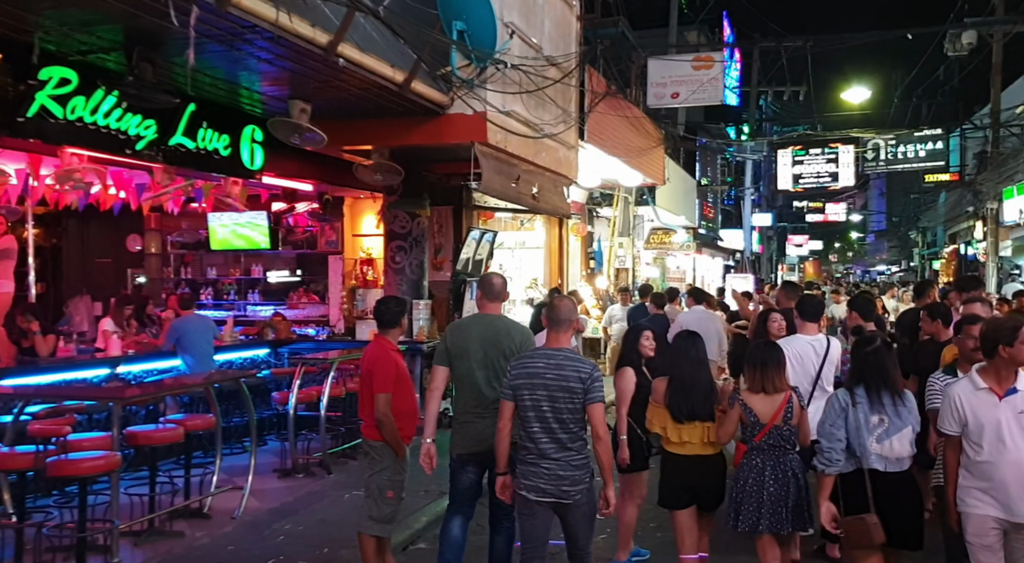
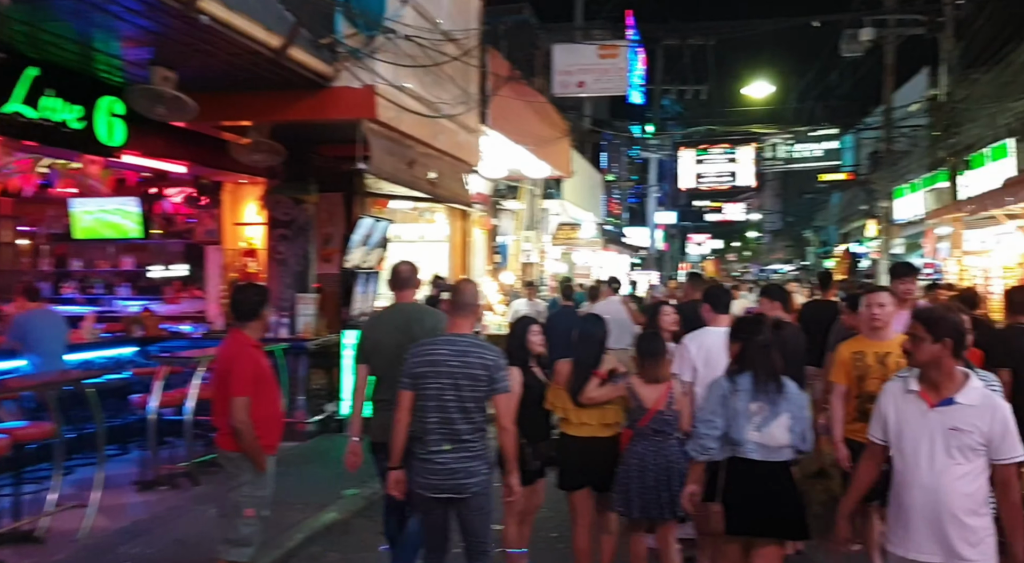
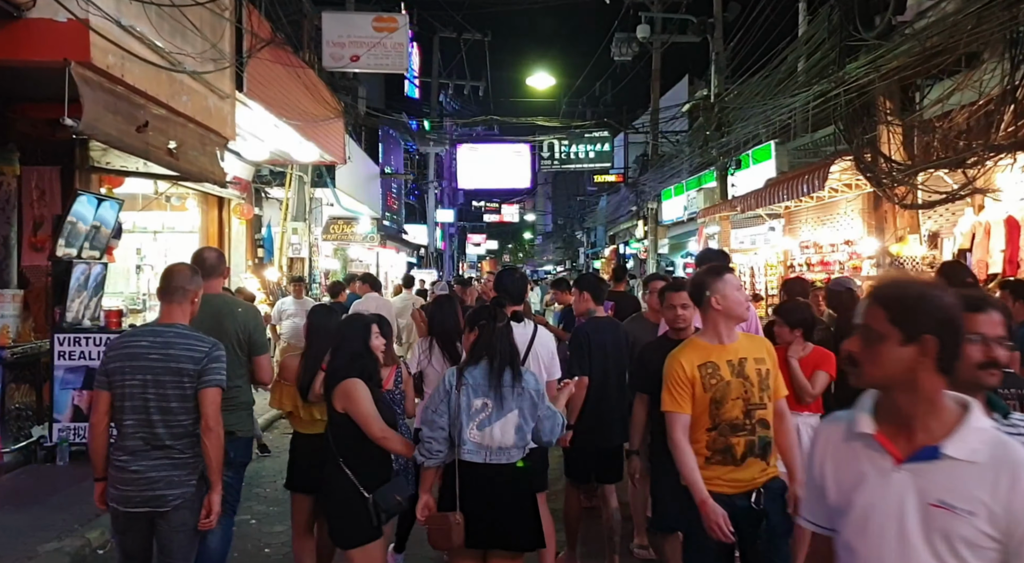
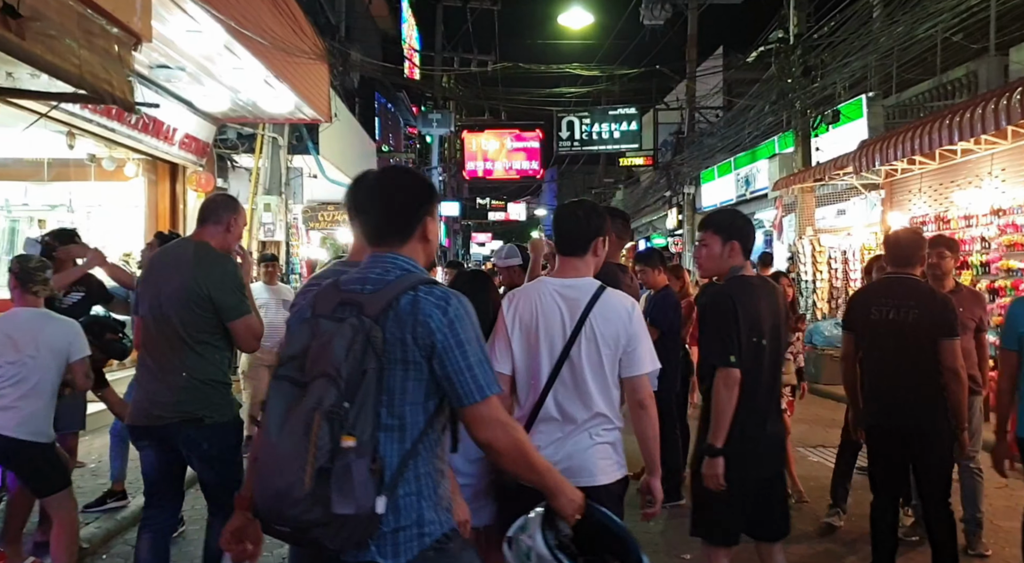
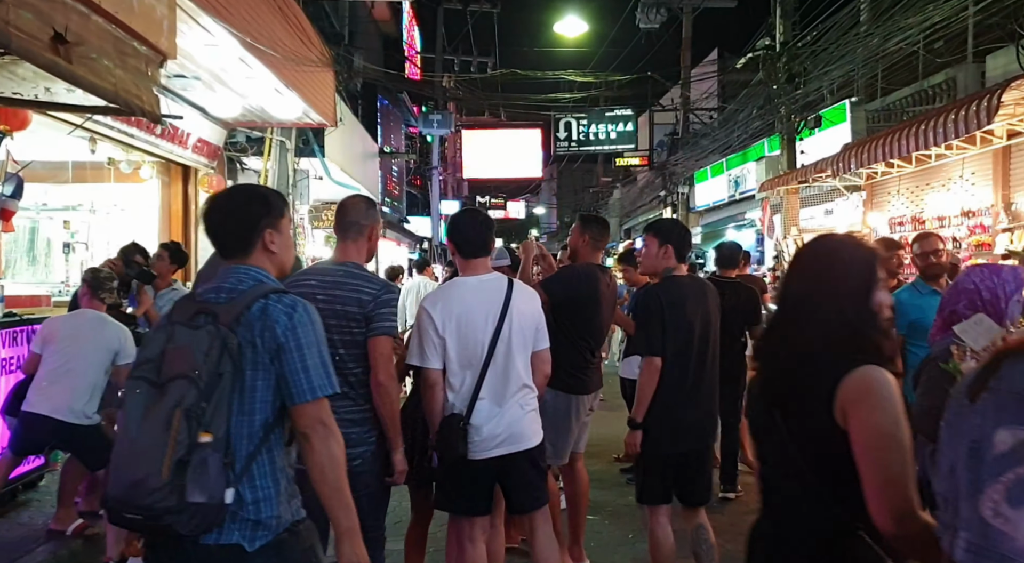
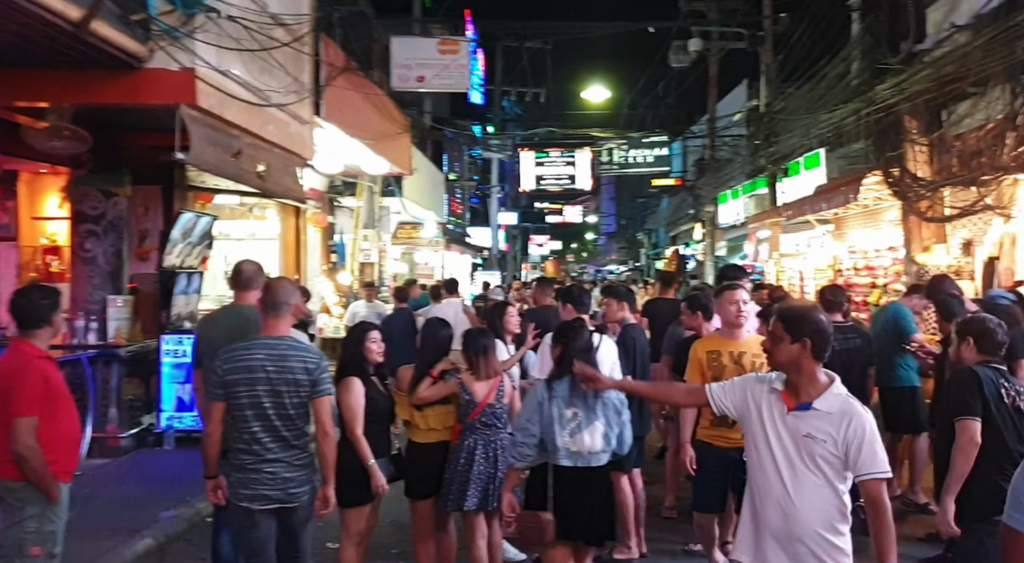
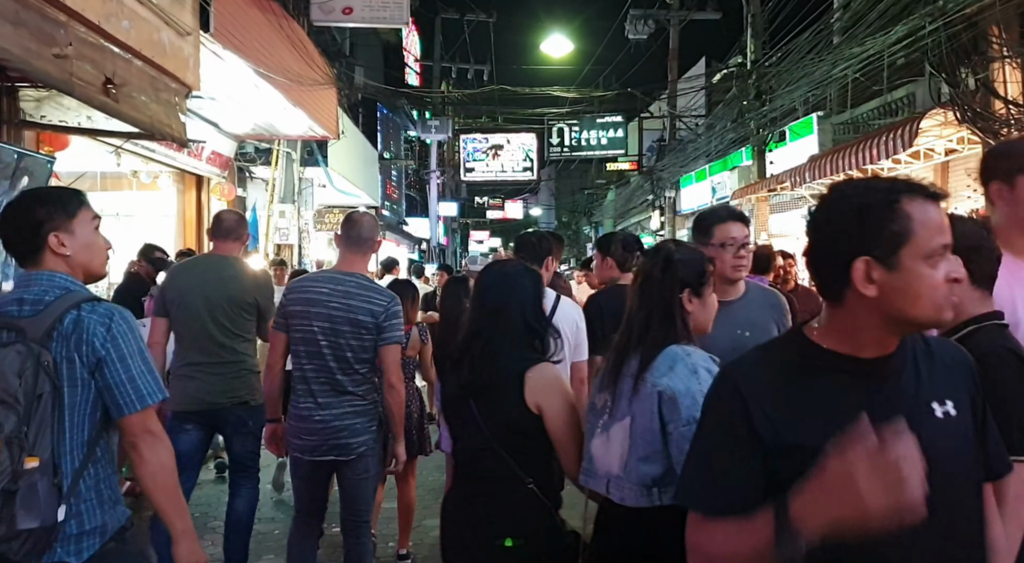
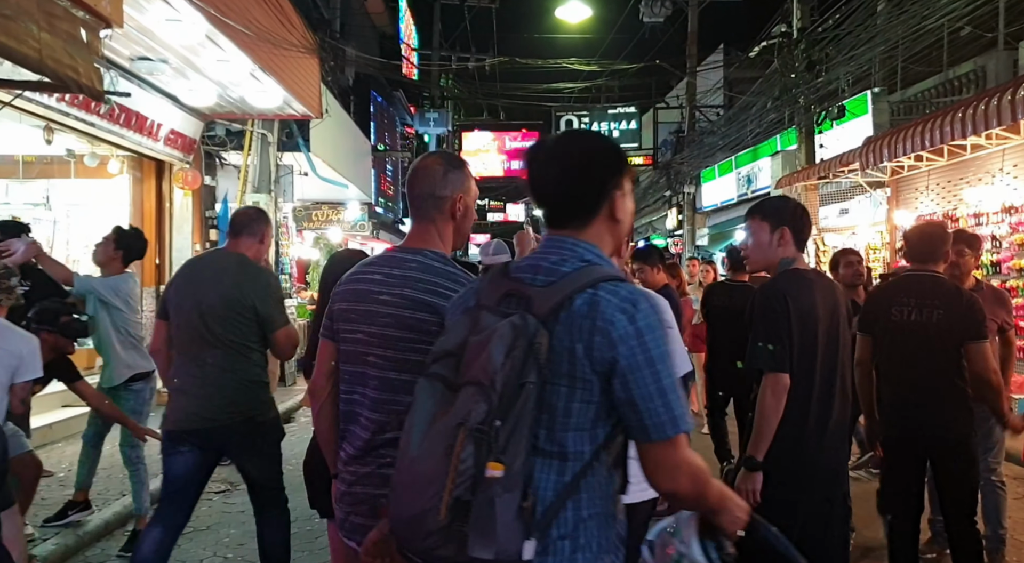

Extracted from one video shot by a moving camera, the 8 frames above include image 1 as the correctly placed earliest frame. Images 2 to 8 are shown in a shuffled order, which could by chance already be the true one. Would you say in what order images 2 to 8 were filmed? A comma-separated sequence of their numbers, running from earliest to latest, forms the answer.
2, 6, 3, 7, 5, 4, 8
